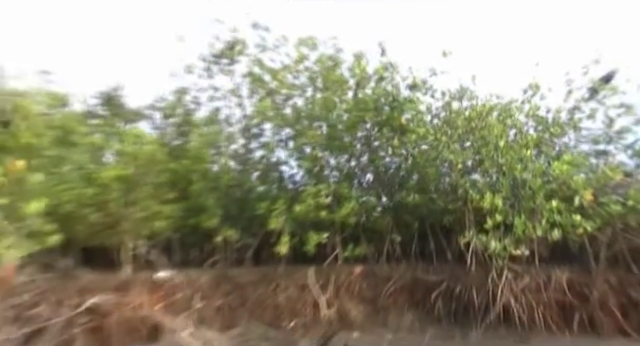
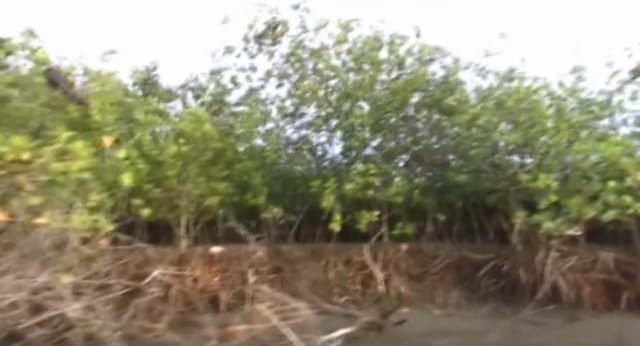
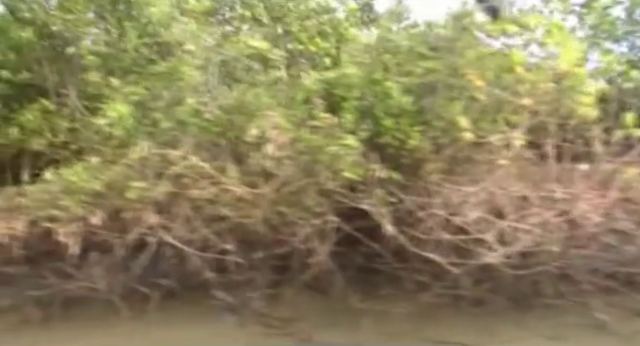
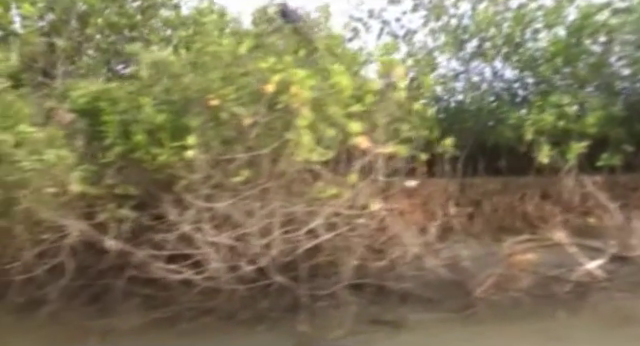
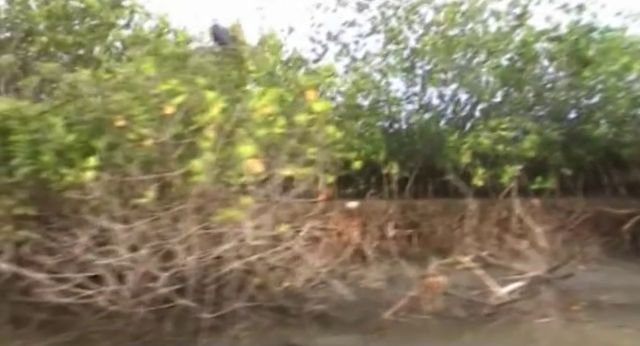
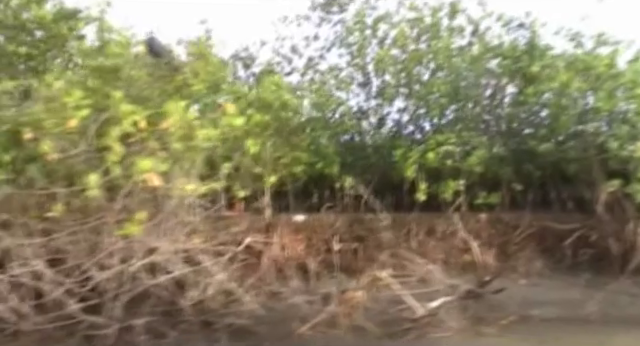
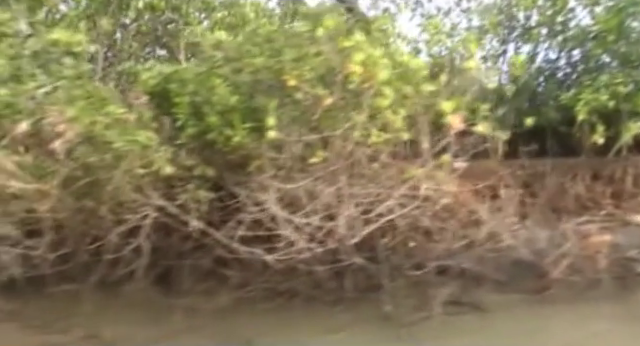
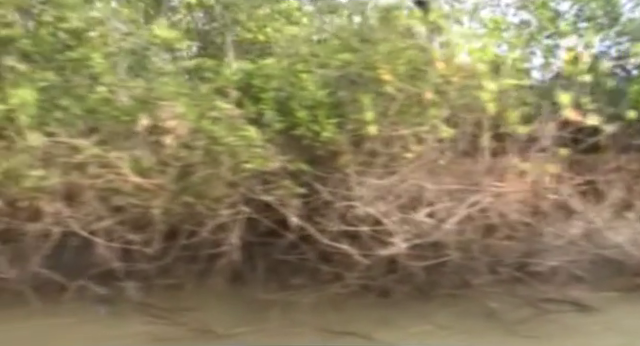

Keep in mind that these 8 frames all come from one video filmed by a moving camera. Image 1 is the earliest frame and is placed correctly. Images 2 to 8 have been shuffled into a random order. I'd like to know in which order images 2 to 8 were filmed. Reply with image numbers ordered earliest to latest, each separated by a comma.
2, 6, 5, 4, 7, 8, 3
